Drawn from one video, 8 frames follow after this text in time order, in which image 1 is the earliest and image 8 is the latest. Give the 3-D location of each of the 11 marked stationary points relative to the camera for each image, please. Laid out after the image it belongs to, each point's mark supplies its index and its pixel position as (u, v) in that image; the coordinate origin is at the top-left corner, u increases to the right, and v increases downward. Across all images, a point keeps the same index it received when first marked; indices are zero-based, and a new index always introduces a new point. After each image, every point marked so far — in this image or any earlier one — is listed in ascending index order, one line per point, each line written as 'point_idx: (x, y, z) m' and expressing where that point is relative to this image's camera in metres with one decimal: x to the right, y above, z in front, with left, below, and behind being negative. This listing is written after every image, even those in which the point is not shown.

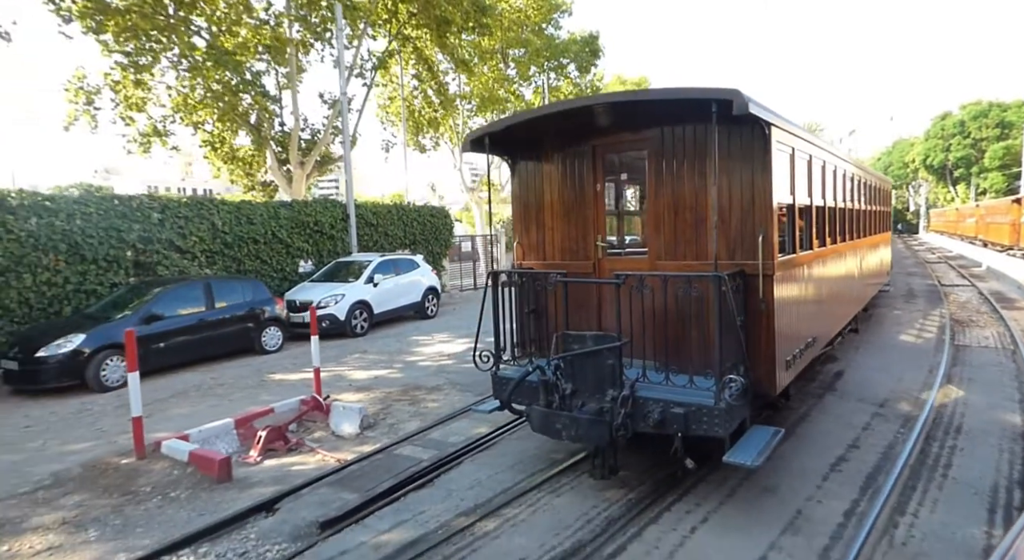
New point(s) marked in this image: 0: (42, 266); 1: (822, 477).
0: (-7.1, +0.2, +9.0) m
1: (+2.6, -1.6, +5.0) m
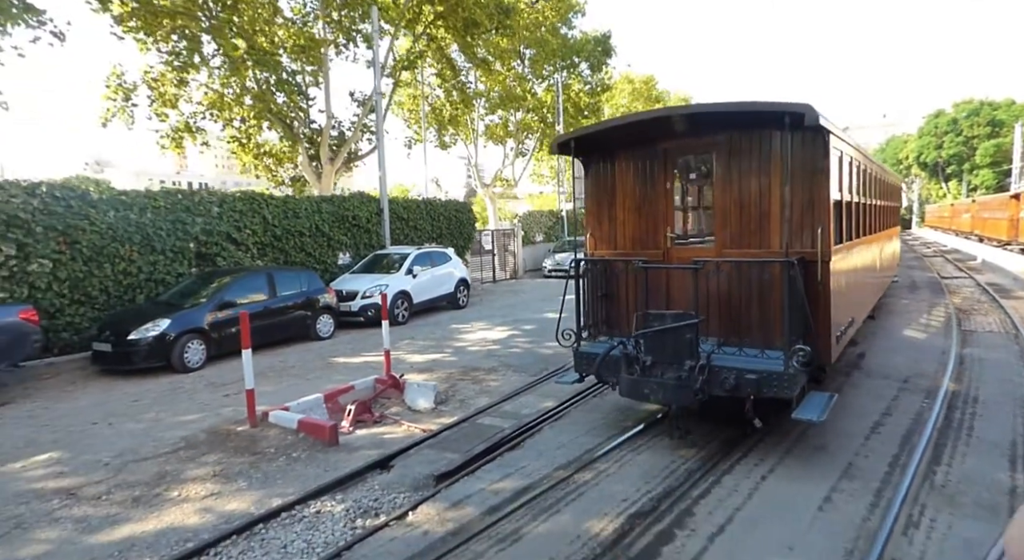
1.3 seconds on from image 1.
0: (-6.3, +0.3, +9.6) m
1: (+3.4, -1.5, +5.8) m
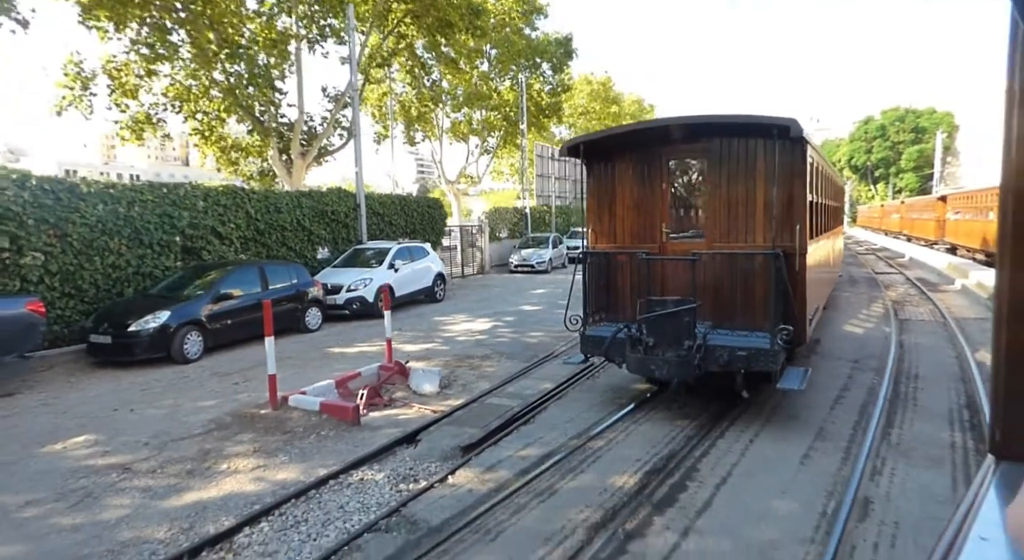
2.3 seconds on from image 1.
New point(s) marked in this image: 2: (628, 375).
0: (-6.5, +0.5, +9.7) m
1: (+3.5, -1.4, +6.7) m
2: (+1.6, -1.3, +8.2) m
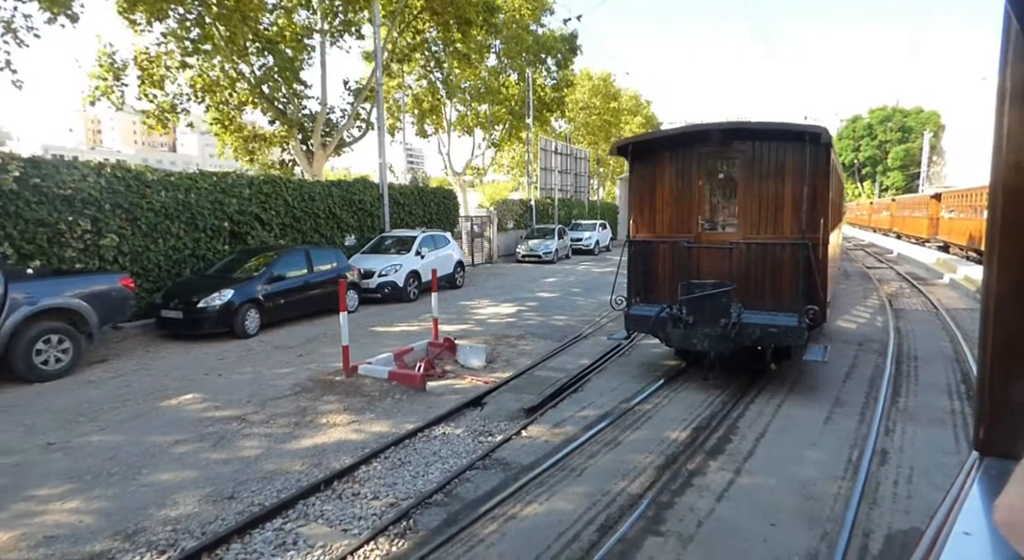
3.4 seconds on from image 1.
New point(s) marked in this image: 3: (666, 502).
0: (-5.9, +0.8, +10.3) m
1: (+4.2, -1.2, +7.5) m
2: (+2.2, -1.1, +9.0) m
3: (+1.1, -1.6, +4.4) m
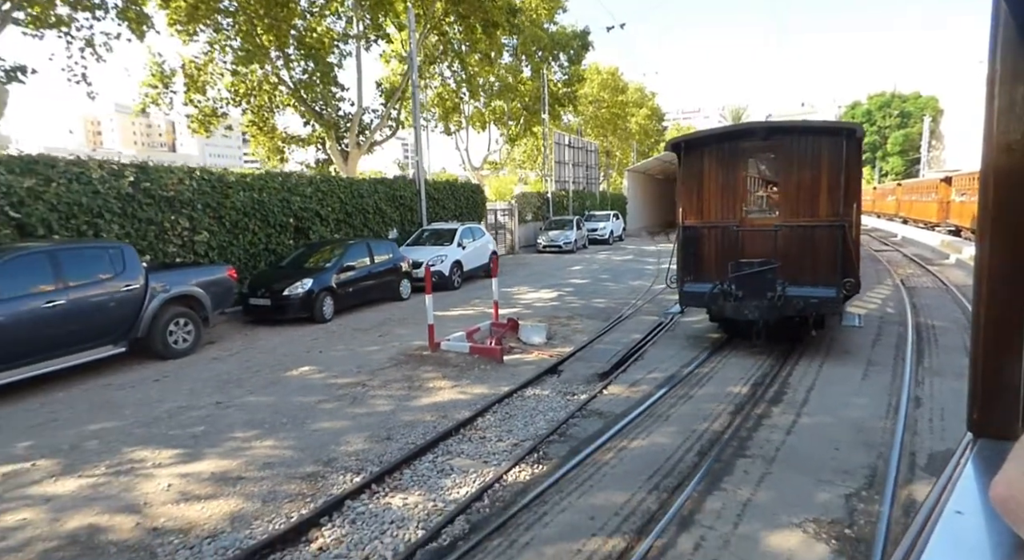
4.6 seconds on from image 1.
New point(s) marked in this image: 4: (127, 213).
0: (-5.0, +0.9, +11.3) m
1: (+5.1, -0.9, +8.5) m
2: (+3.1, -0.8, +10.0) m
3: (+2.1, -1.4, +5.4) m
4: (-5.7, +1.0, +9.0) m
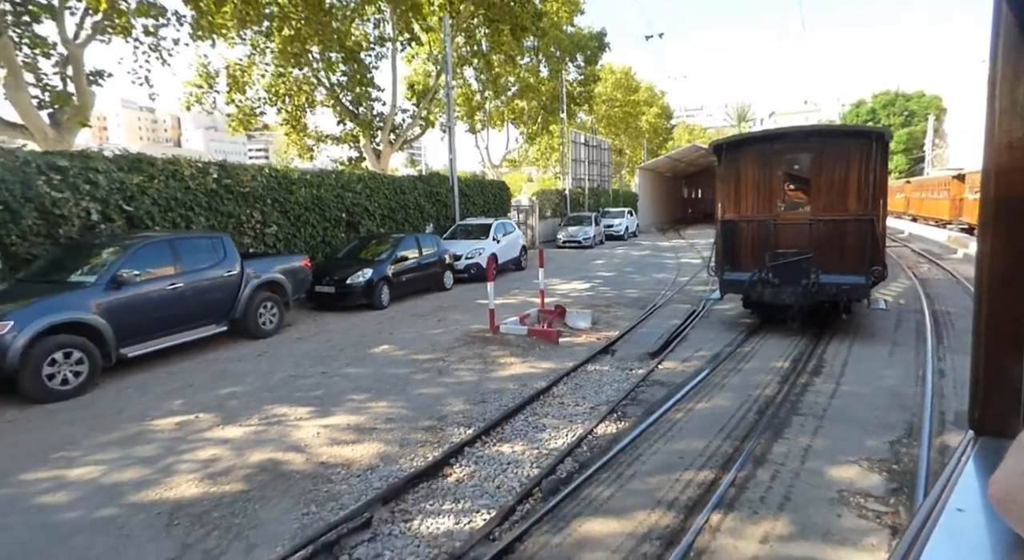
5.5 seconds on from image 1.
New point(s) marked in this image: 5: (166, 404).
0: (-4.1, +1.1, +12.1) m
1: (+5.9, -0.8, +9.3) m
2: (+4.0, -0.6, +10.8) m
3: (+2.9, -1.2, +6.2) m
4: (-4.9, +1.2, +9.8) m
5: (-3.4, -1.2, +5.9) m
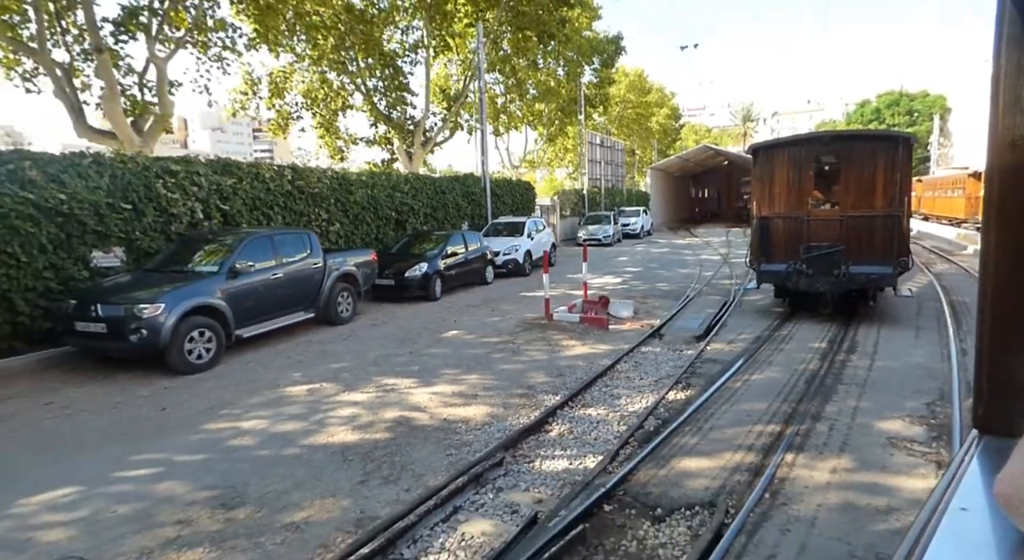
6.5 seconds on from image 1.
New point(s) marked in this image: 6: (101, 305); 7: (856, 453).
0: (-3.2, +1.3, +13.0) m
1: (+6.8, -0.6, +10.1) m
2: (+4.9, -0.5, +11.6) m
3: (+3.8, -1.1, +7.0) m
4: (-4.0, +1.3, +10.7) m
5: (-2.5, -1.1, +6.8) m
6: (-4.4, -0.3, +6.4) m
7: (+2.7, -1.4, +4.8) m
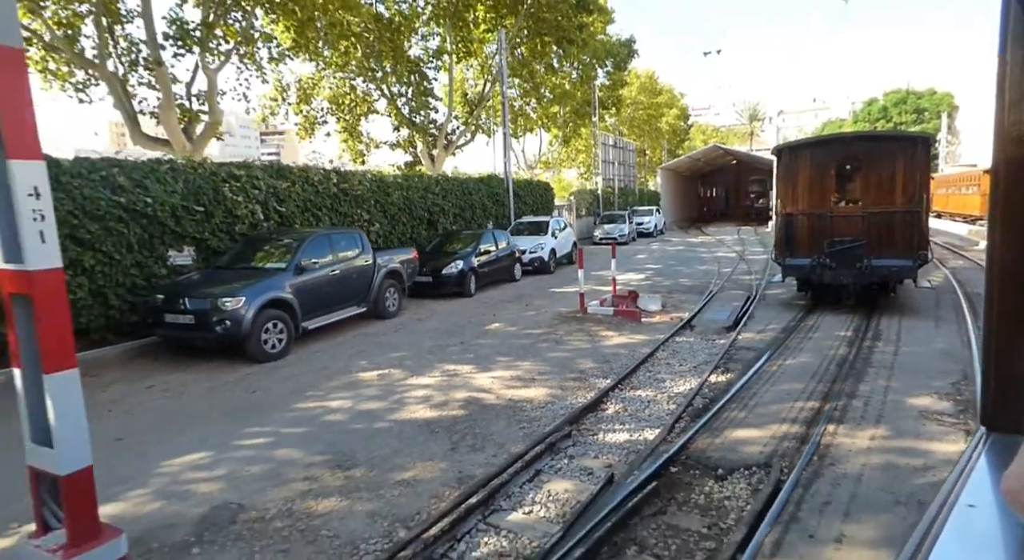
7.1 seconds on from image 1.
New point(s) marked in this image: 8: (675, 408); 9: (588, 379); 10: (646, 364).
0: (-2.5, +1.3, +13.6) m
1: (+7.5, -0.5, +10.6) m
2: (+5.5, -0.3, +12.1) m
3: (+4.4, -0.9, +7.5) m
4: (-3.3, +1.4, +11.3) m
5: (-1.9, -1.0, +7.3) m
6: (-3.8, -0.2, +7.0) m
7: (+3.3, -1.3, +5.3) m
8: (+1.6, -1.3, +6.0) m
9: (+0.9, -1.1, +7.0) m
10: (+1.7, -1.1, +7.7) m
